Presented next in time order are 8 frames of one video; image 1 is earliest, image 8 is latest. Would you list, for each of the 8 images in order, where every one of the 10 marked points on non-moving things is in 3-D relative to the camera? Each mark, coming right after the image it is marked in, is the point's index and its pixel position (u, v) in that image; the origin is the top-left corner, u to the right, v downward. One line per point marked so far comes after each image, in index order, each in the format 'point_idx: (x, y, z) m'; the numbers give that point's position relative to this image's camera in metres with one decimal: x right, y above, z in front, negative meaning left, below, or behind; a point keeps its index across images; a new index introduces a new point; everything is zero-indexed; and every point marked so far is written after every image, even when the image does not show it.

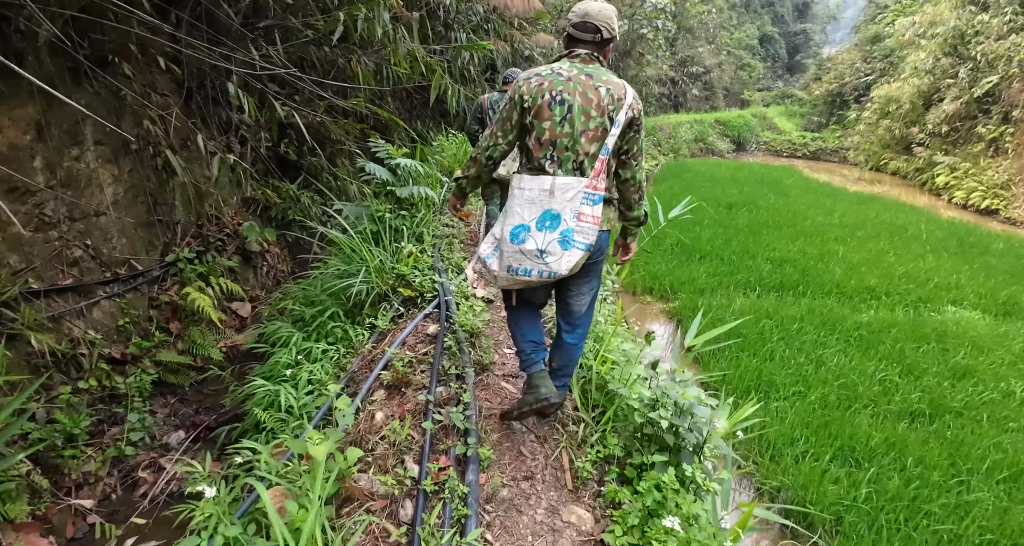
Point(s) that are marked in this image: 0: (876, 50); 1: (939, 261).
0: (+11.8, +7.3, +19.2) m
1: (+4.0, +0.1, +5.4) m
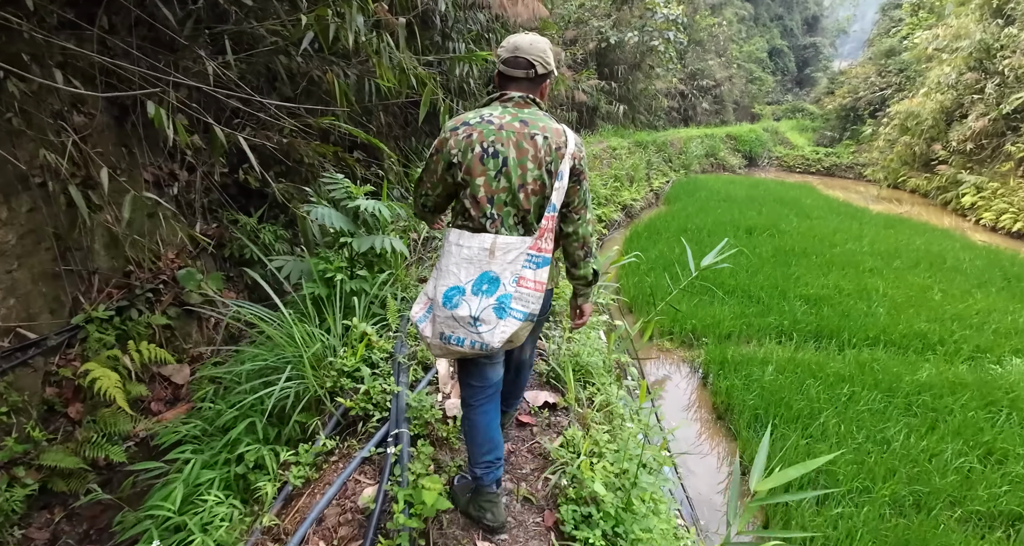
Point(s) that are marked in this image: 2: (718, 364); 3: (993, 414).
0: (+12.1, +6.7, +18.7) m
1: (+4.0, -0.2, +4.9) m
2: (+1.2, -0.5, +3.2) m
3: (+2.4, -0.7, +2.9) m
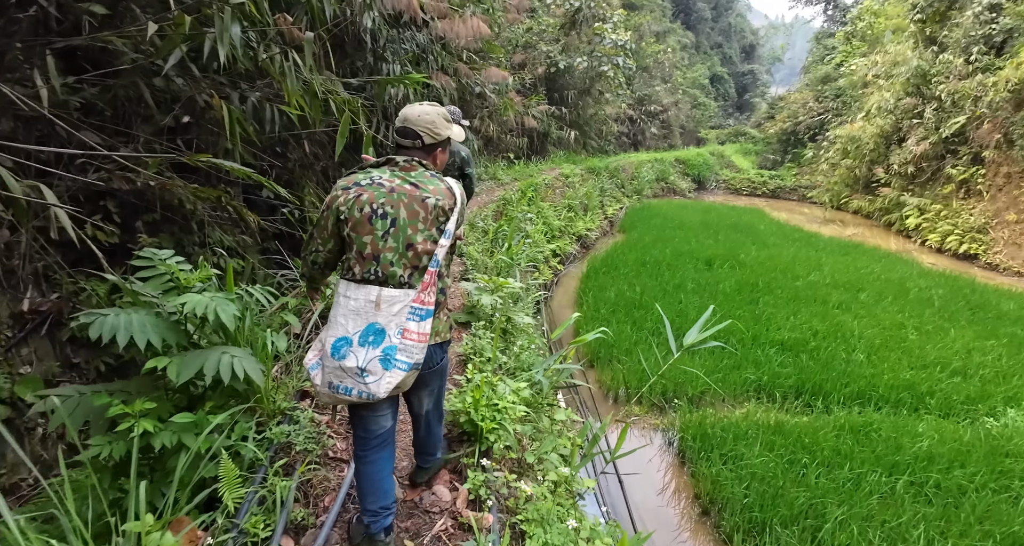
0: (+10.4, +6.0, +19.3) m
1: (+3.6, -0.5, +4.6) m
2: (+0.9, -0.8, +2.8) m
3: (+2.2, -0.9, +2.6) m
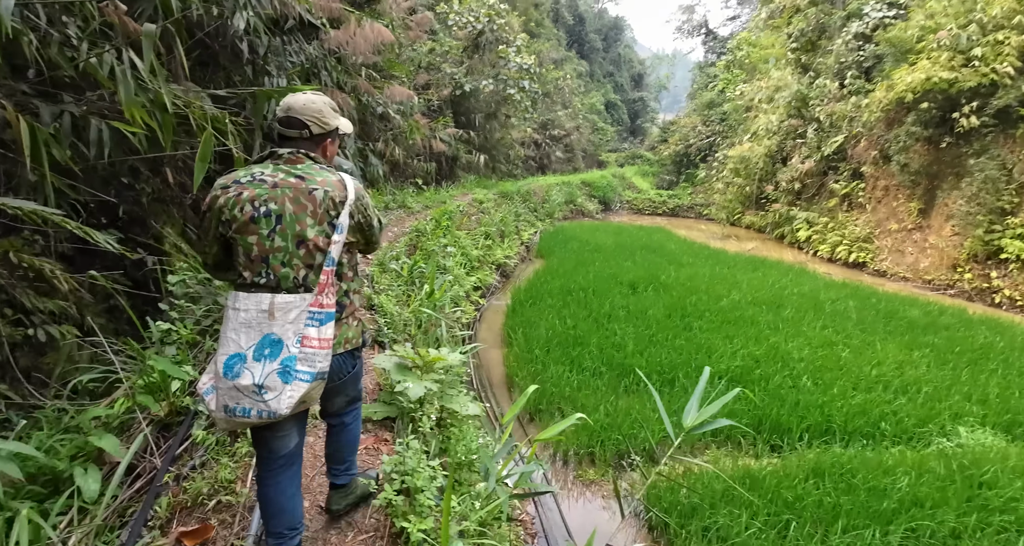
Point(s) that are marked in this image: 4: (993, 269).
0: (+7.1, +5.6, +20.4) m
1: (+3.0, -0.6, +4.6) m
2: (+0.6, -0.9, +2.3) m
3: (+2.0, -1.0, +2.3) m
4: (+6.9, +0.1, +8.3) m
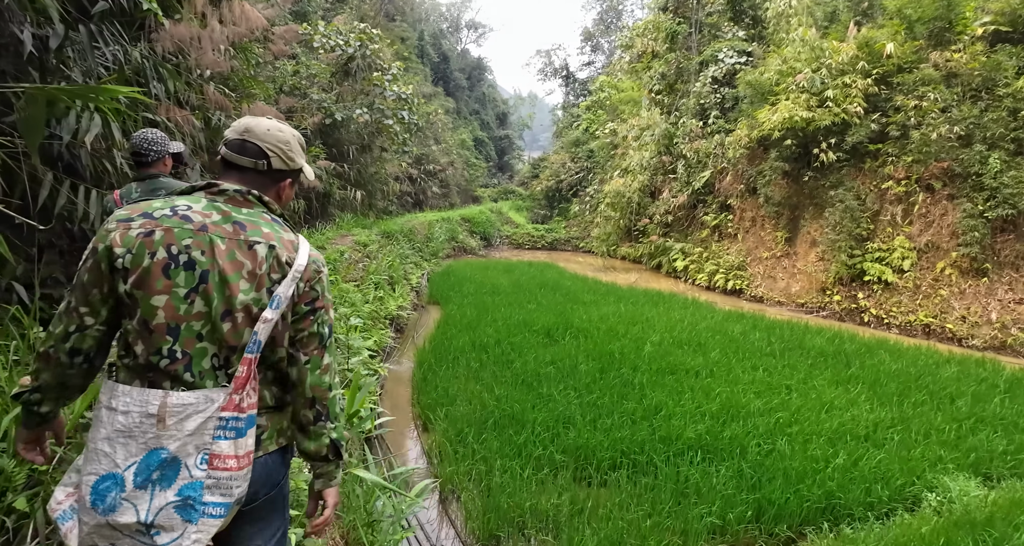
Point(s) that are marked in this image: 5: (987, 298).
0: (+2.6, +4.4, +21.0) m
1: (+2.4, -0.9, +4.4) m
2: (+0.6, -1.1, +1.6) m
3: (+1.9, -1.2, +1.9) m
4: (+5.3, -0.3, +8.9) m
5: (+6.2, -0.3, +7.6) m
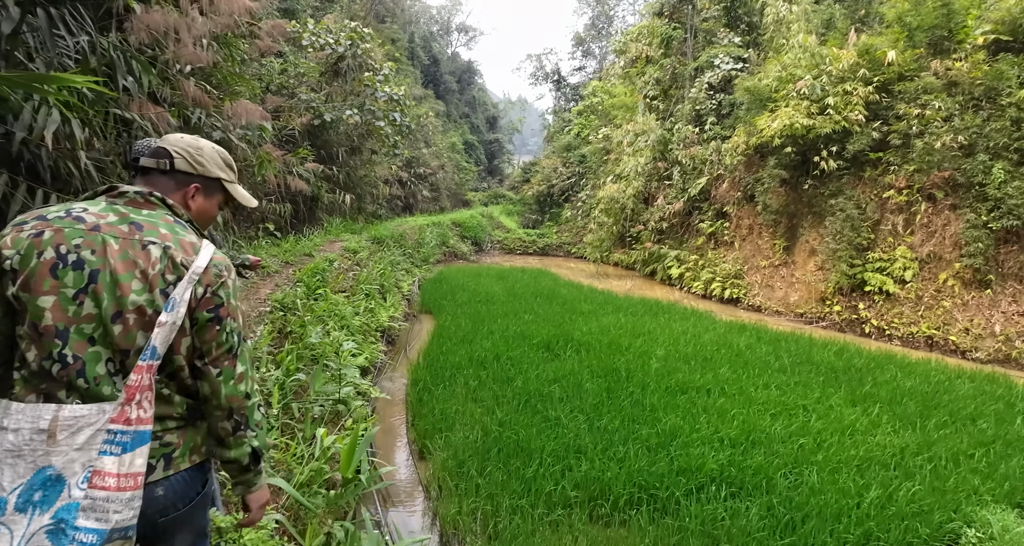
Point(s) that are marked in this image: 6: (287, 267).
0: (+2.2, +4.2, +20.8) m
1: (+2.4, -1.0, +4.2) m
2: (+0.6, -1.2, +1.4) m
3: (+1.9, -1.3, +1.7) m
4: (+5.2, -0.4, +8.7) m
5: (+6.2, -0.5, +7.5) m
6: (-2.2, +0.1, +5.8) m
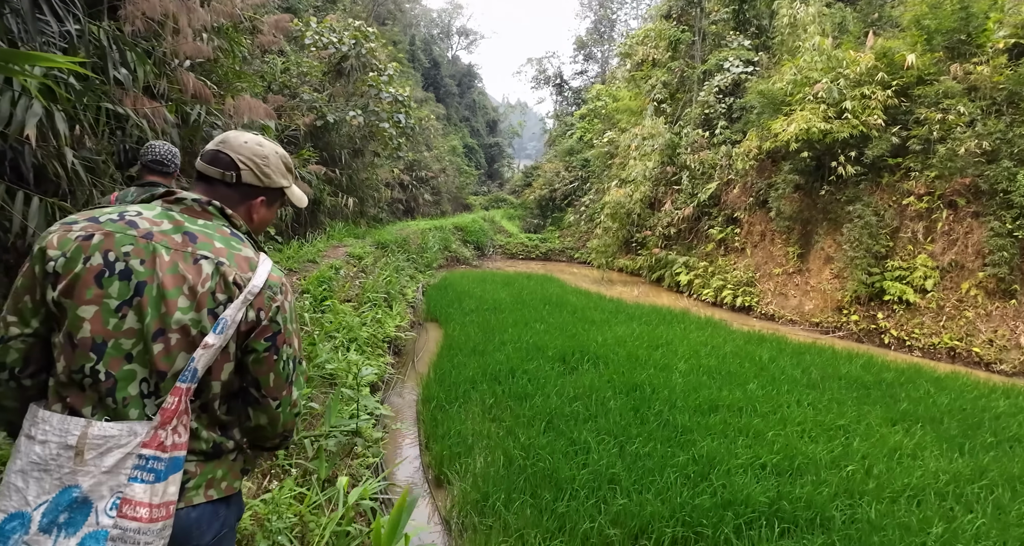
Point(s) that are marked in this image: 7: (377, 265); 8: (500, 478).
0: (+2.3, +4.0, +20.6) m
1: (+2.5, -1.0, +3.9) m
2: (+0.8, -1.3, +1.1) m
3: (+2.1, -1.3, +1.4) m
4: (+5.3, -0.5, +8.5) m
5: (+6.3, -0.6, +7.3) m
6: (-2.1, 0.0, +5.5) m
7: (-1.7, +0.1, +7.2) m
8: (-0.1, -1.0, +2.8) m
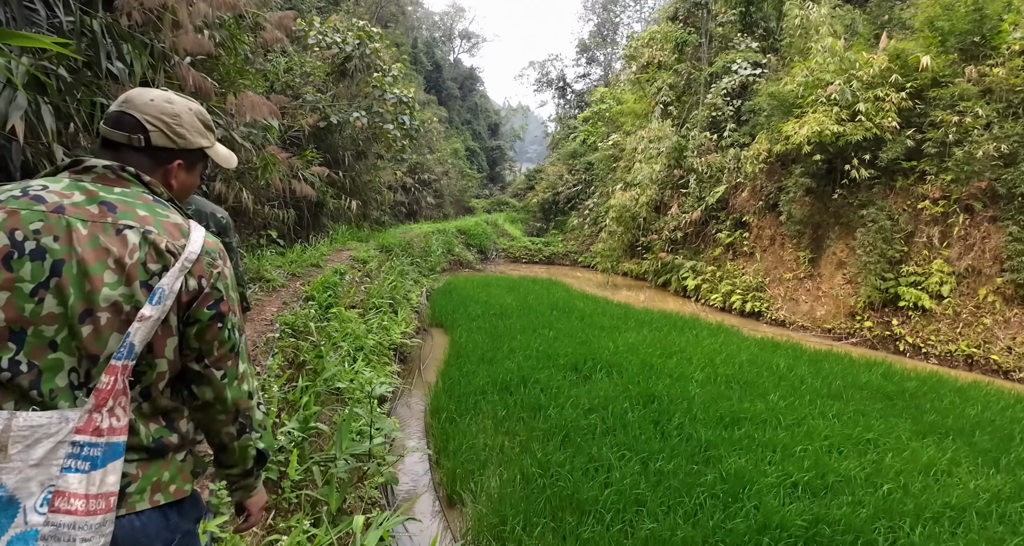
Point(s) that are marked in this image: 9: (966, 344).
0: (+2.5, +3.9, +20.4) m
1: (+2.6, -1.1, +3.7) m
2: (+0.8, -1.3, +0.9) m
3: (+2.1, -1.3, +1.2) m
4: (+5.4, -0.6, +8.3) m
5: (+6.4, -0.7, +7.1) m
6: (-2.0, 0.0, +5.4) m
7: (-1.6, +0.1, +7.1) m
8: (0.0, -1.0, +2.6) m
9: (+5.8, -0.9, +7.4) m
